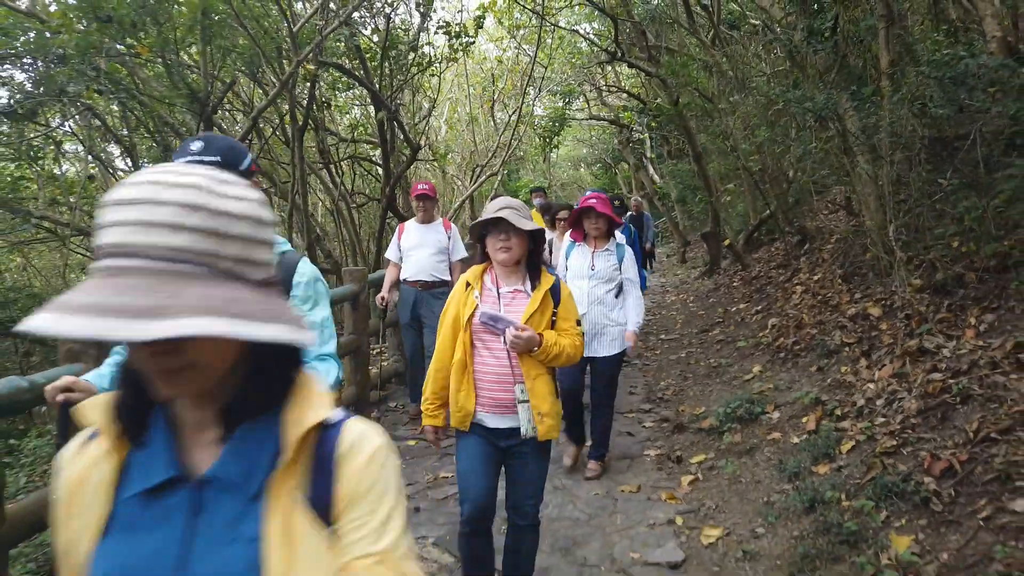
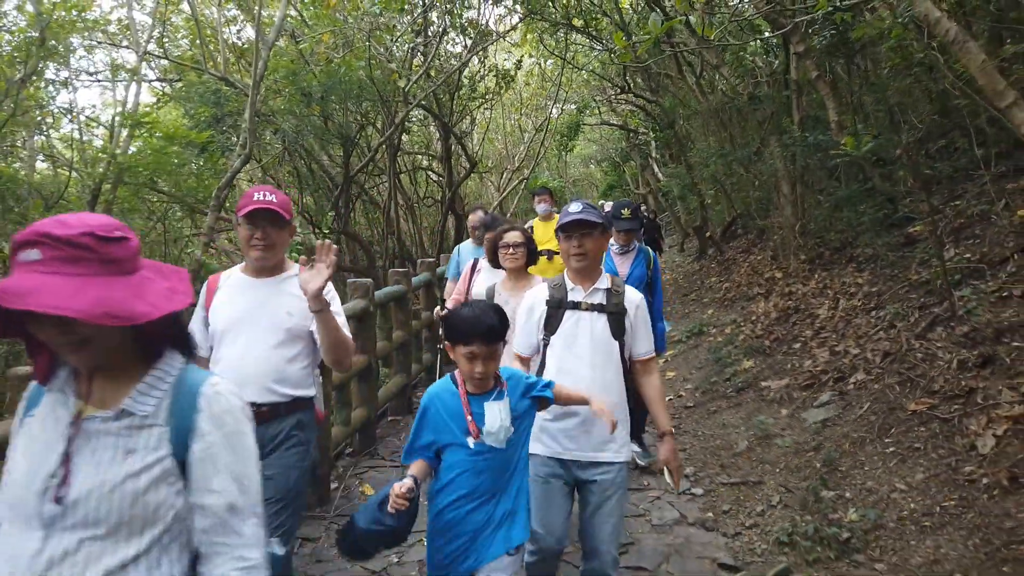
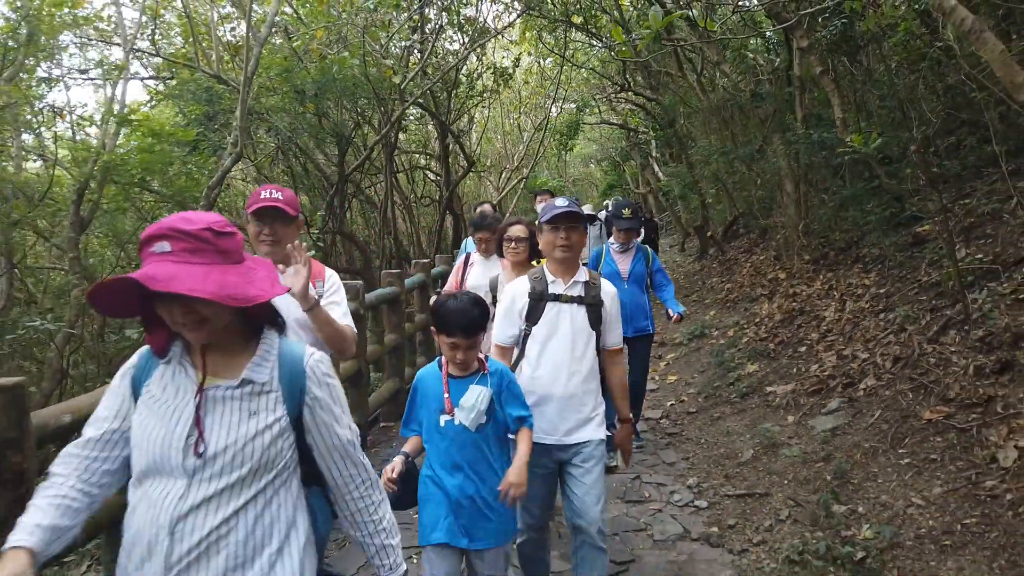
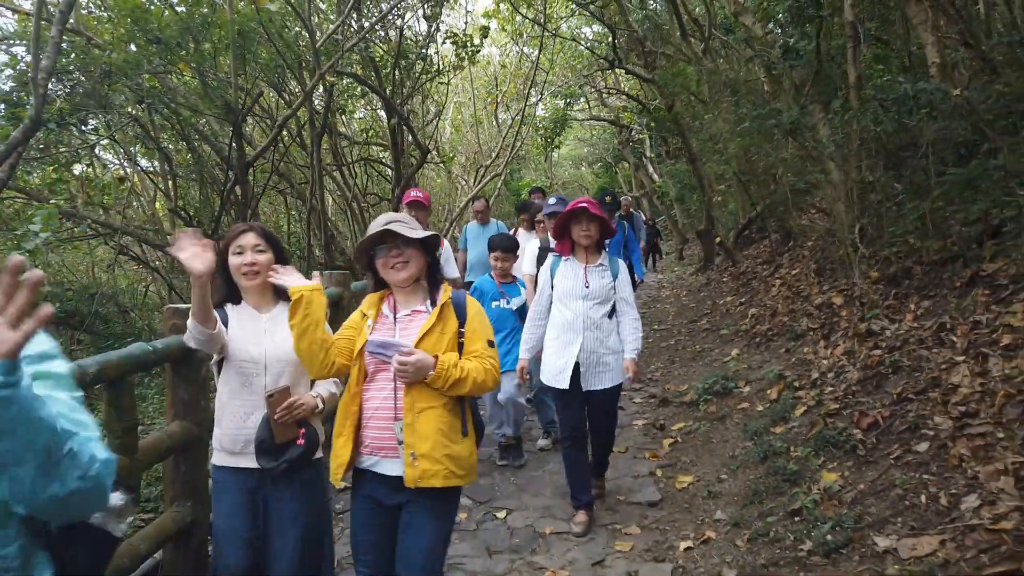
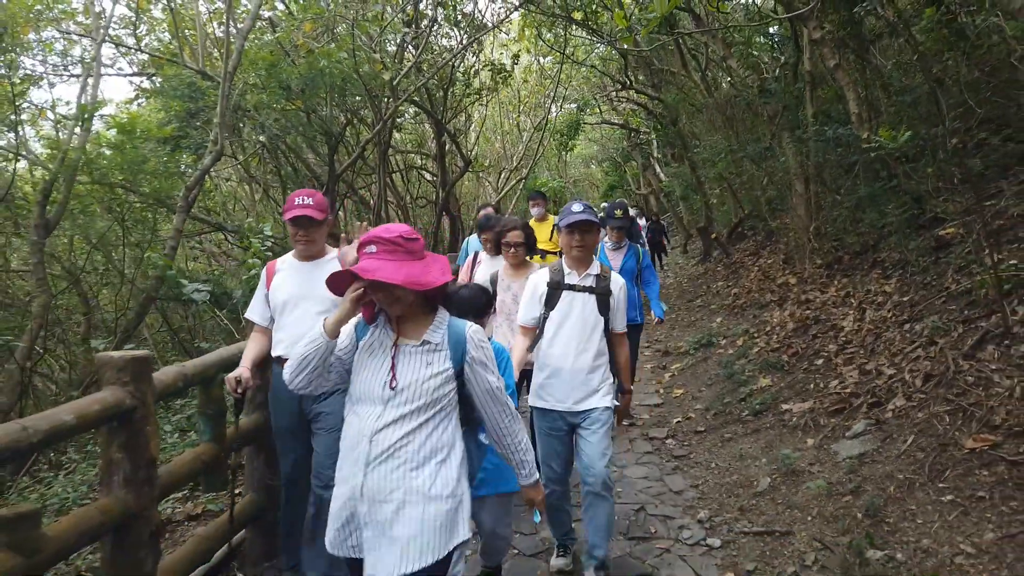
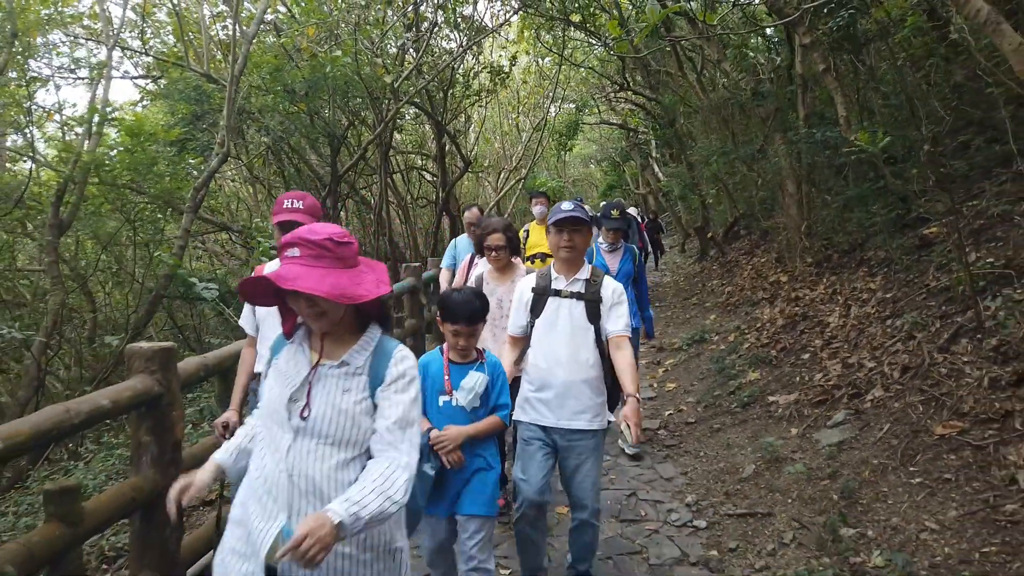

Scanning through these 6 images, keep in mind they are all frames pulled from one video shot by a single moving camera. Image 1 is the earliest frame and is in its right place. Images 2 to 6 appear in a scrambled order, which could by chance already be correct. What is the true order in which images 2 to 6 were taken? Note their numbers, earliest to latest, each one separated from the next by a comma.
4, 5, 6, 3, 2
